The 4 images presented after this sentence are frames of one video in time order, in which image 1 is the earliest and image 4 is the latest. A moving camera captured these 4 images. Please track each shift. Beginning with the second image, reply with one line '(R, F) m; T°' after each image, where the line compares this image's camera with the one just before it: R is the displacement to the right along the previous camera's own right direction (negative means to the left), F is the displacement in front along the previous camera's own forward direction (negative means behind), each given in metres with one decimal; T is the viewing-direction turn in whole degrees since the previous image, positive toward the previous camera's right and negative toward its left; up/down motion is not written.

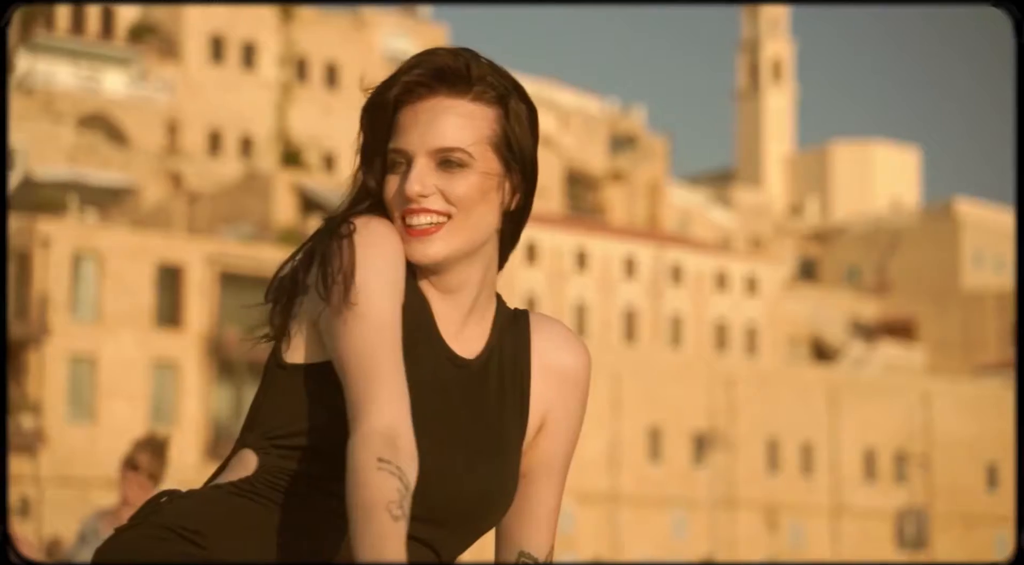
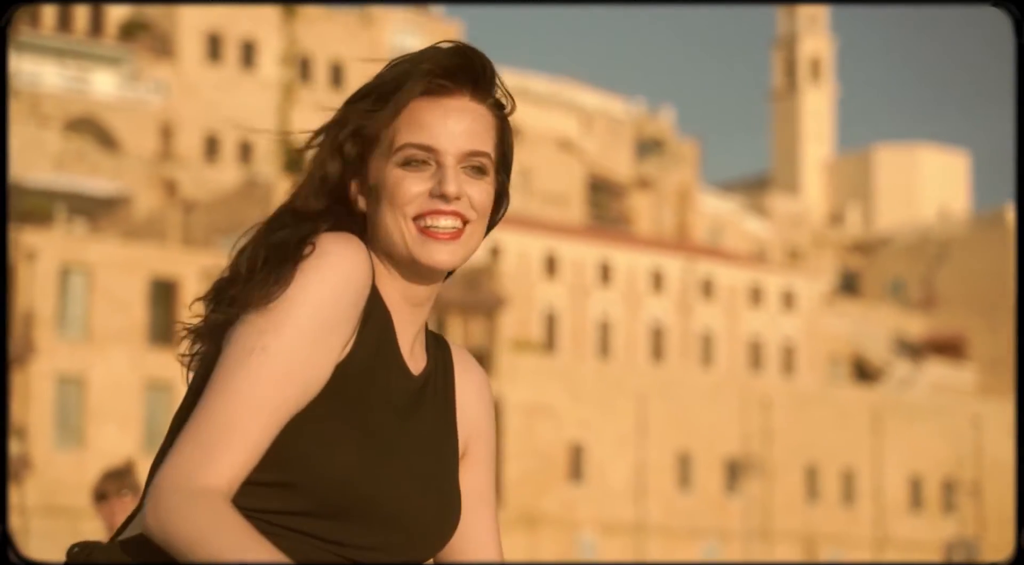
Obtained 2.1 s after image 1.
(+0.3, +4.6) m; -1°
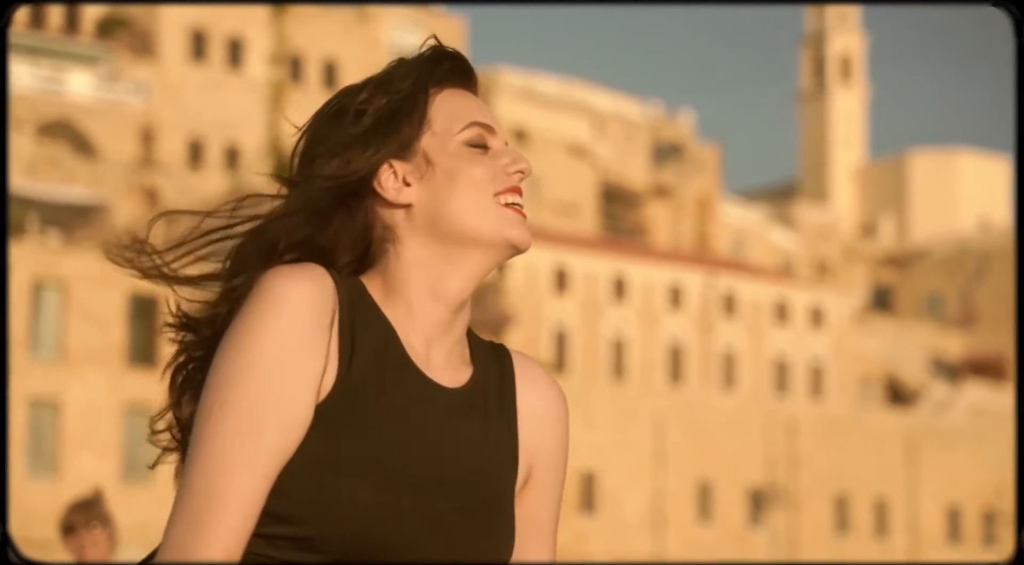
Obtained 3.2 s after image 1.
(+0.2, +4.5) m; 0°
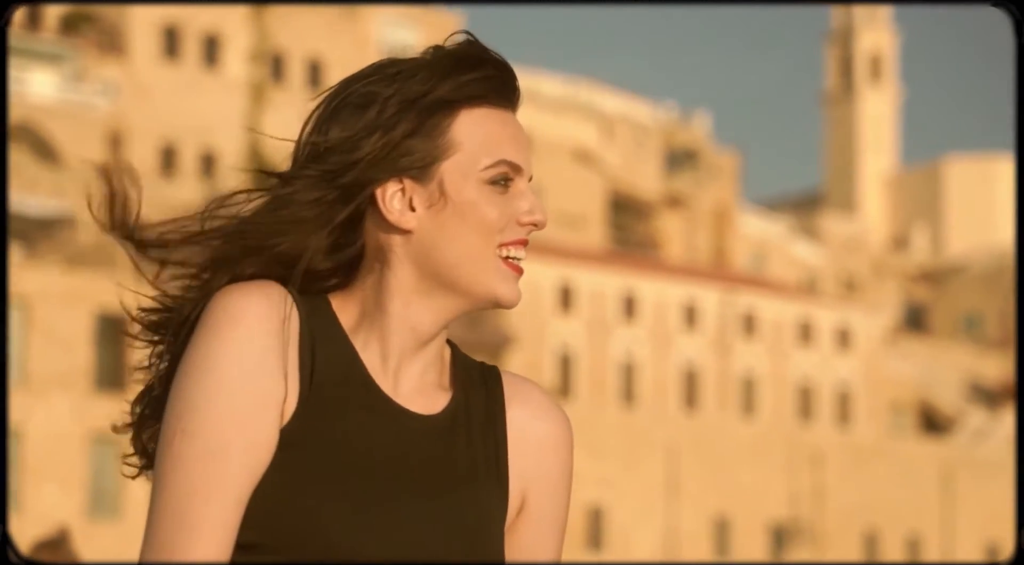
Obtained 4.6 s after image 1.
(+0.3, +4.7) m; 0°
